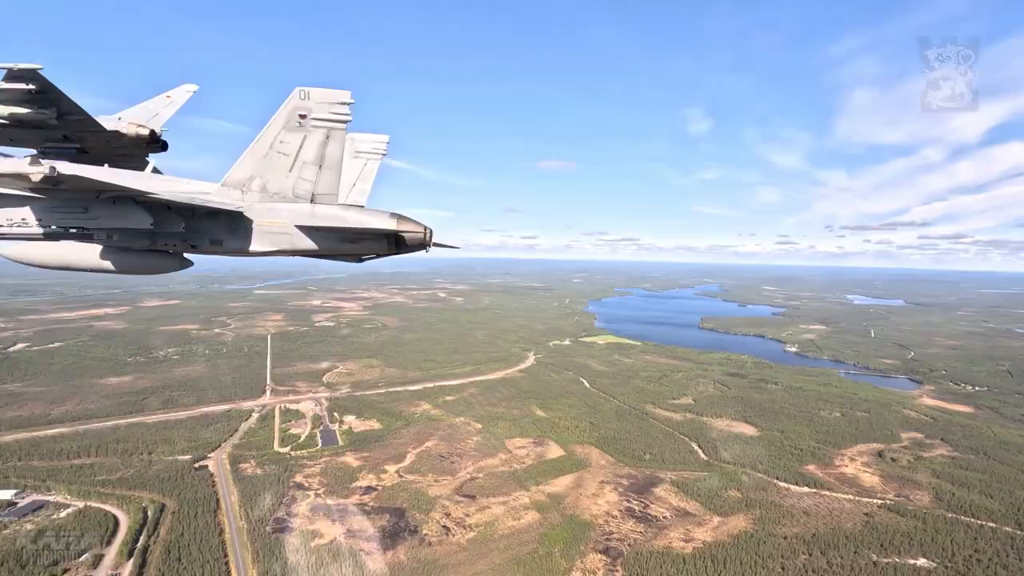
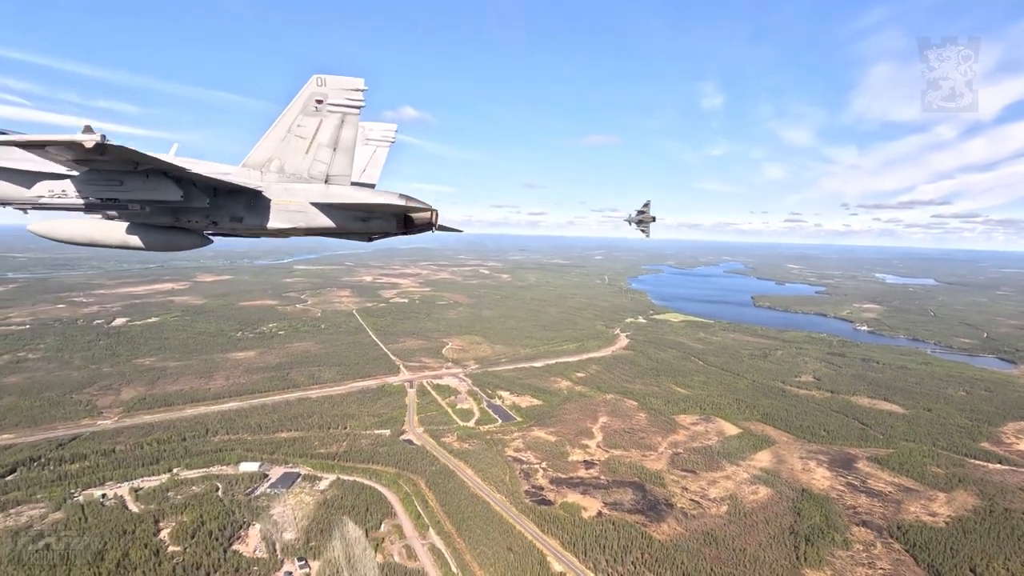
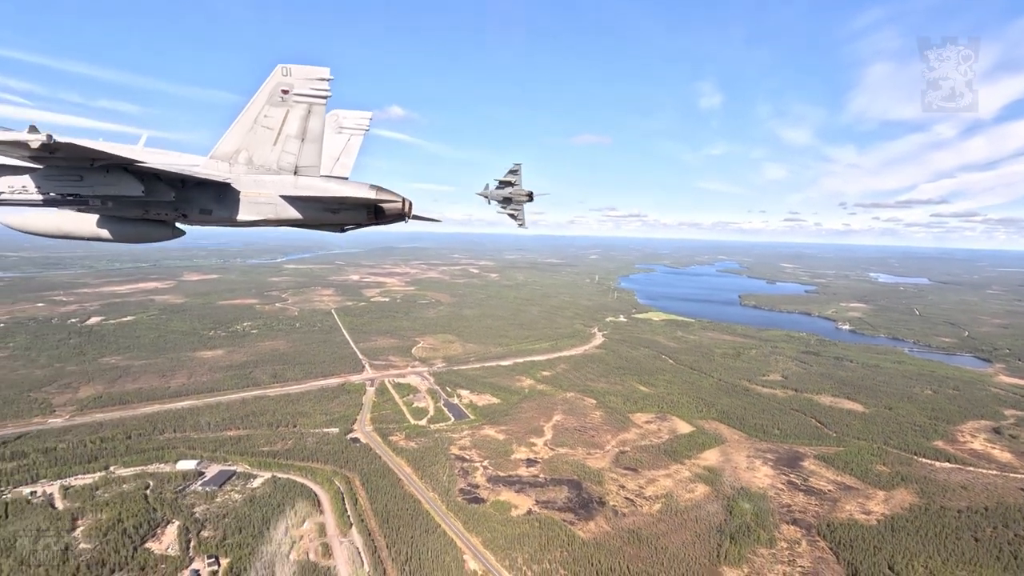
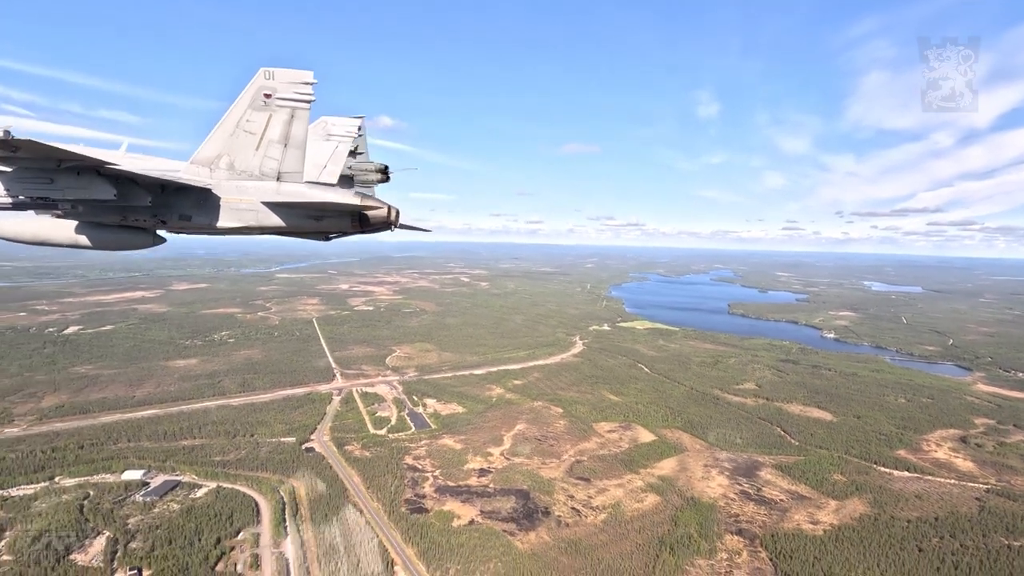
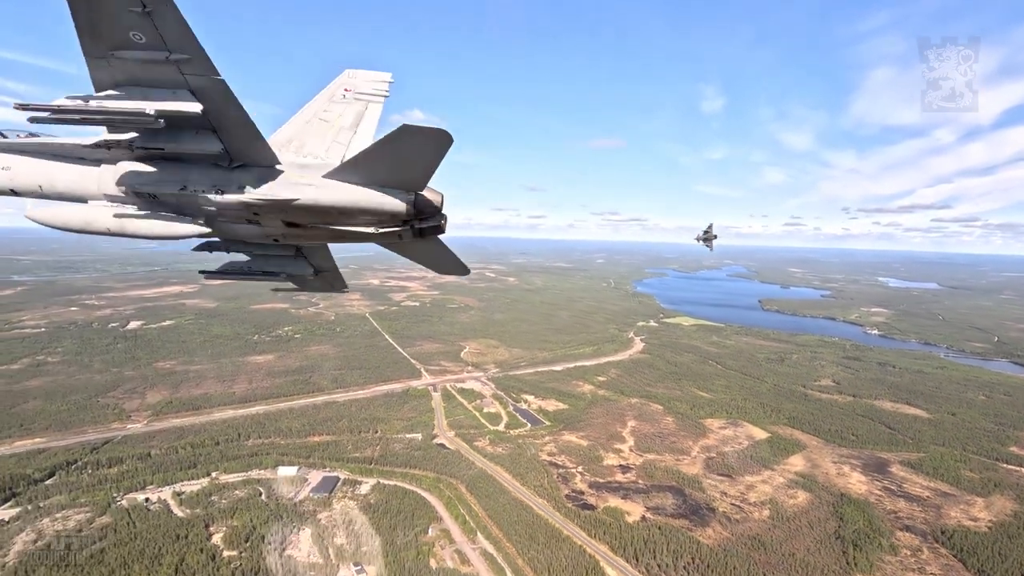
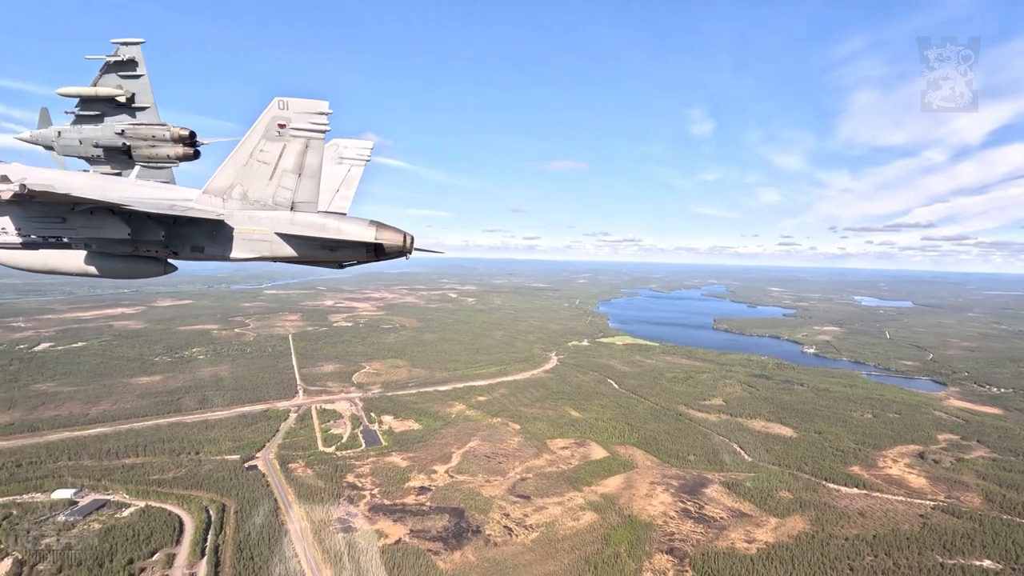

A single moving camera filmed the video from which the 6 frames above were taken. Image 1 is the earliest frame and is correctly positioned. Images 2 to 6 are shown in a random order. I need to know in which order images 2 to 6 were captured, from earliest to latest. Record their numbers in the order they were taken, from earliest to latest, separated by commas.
6, 4, 3, 2, 5
